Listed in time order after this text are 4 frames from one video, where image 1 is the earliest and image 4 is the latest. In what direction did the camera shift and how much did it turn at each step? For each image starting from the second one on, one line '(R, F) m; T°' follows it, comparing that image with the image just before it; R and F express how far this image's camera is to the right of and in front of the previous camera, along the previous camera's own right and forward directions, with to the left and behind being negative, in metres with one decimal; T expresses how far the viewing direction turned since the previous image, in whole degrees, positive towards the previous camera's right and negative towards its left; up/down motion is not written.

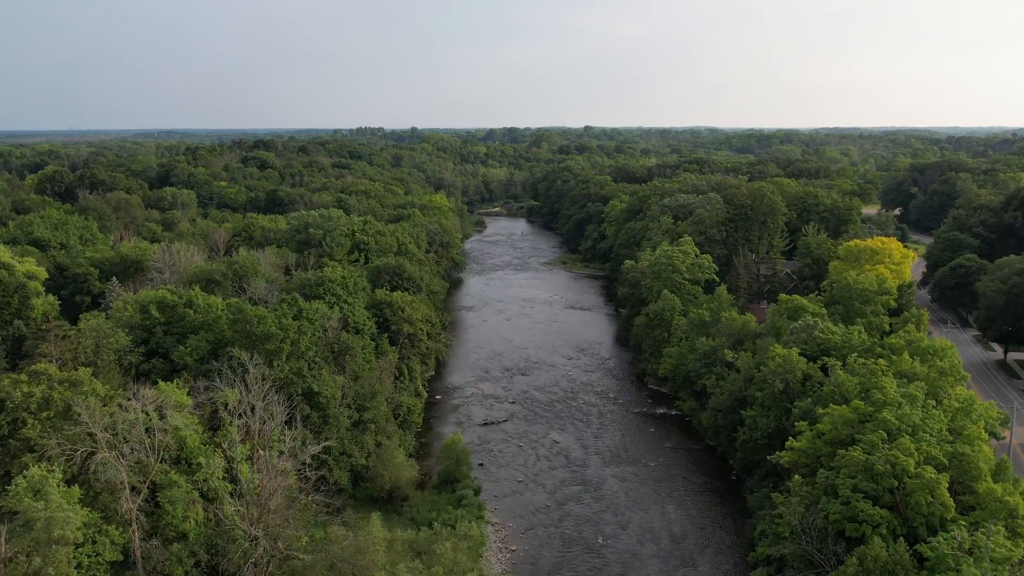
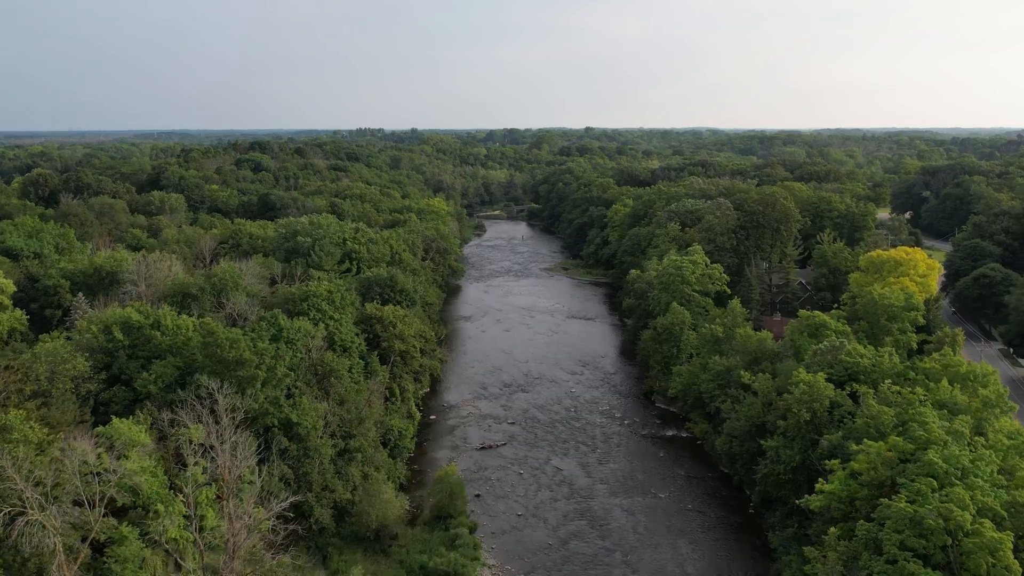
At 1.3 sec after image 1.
(+0.1, +2.3) m; 0°
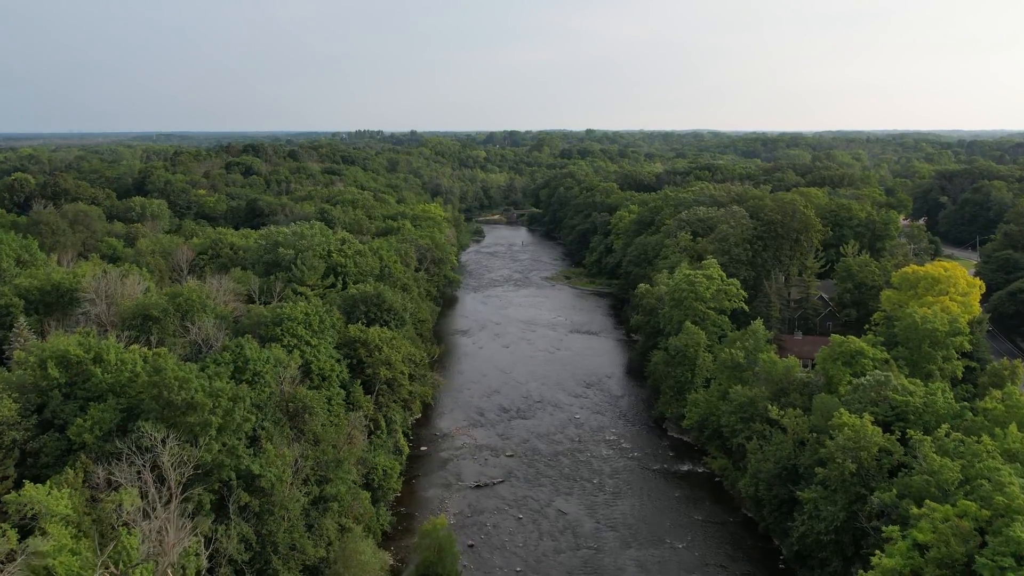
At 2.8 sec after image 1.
(+0.1, +3.2) m; 0°
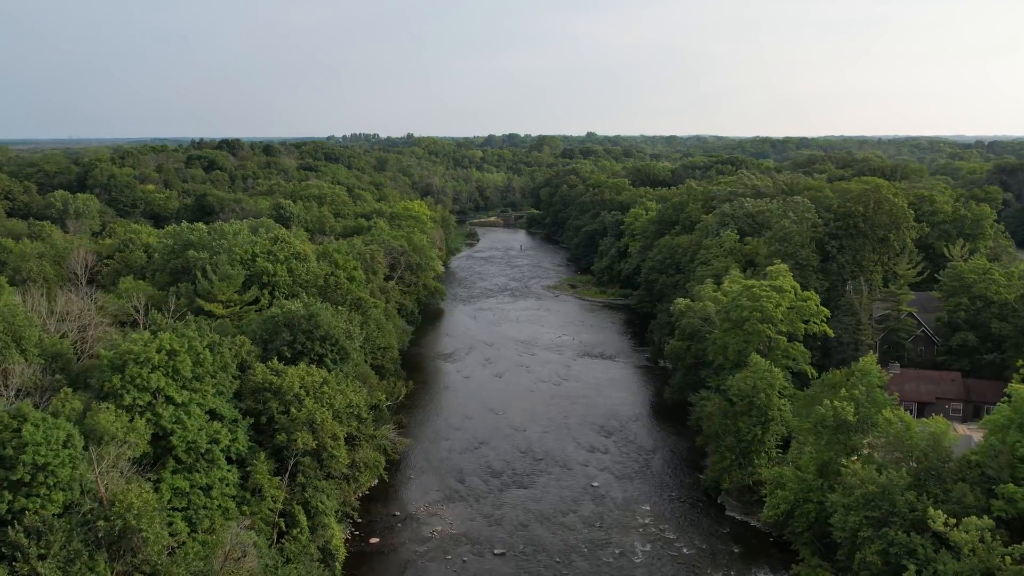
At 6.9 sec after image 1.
(+0.2, +10.1) m; 0°
